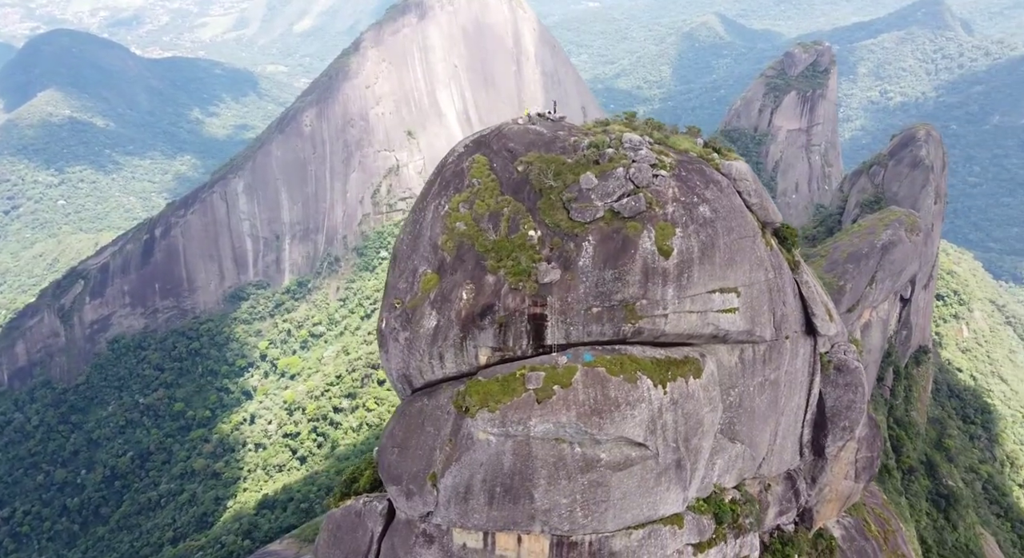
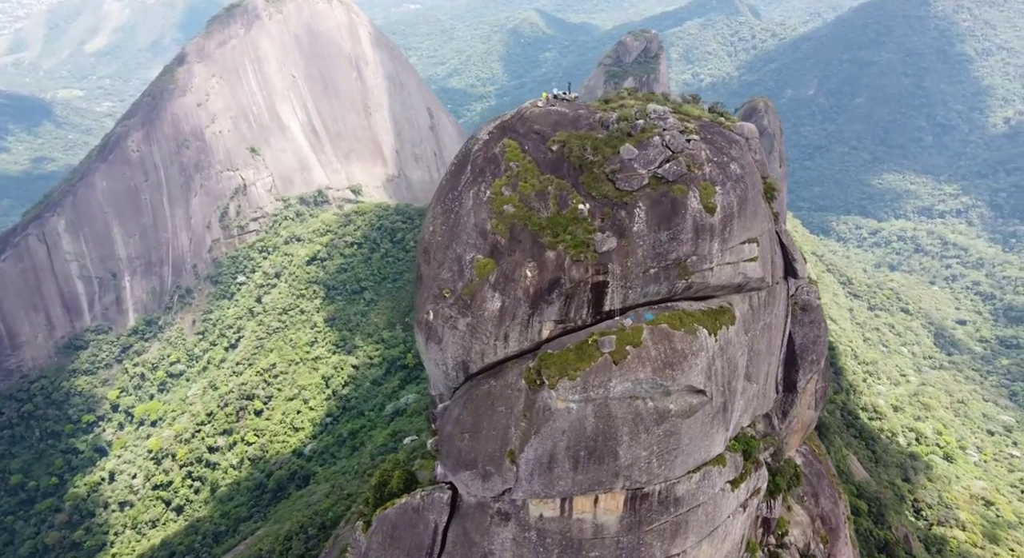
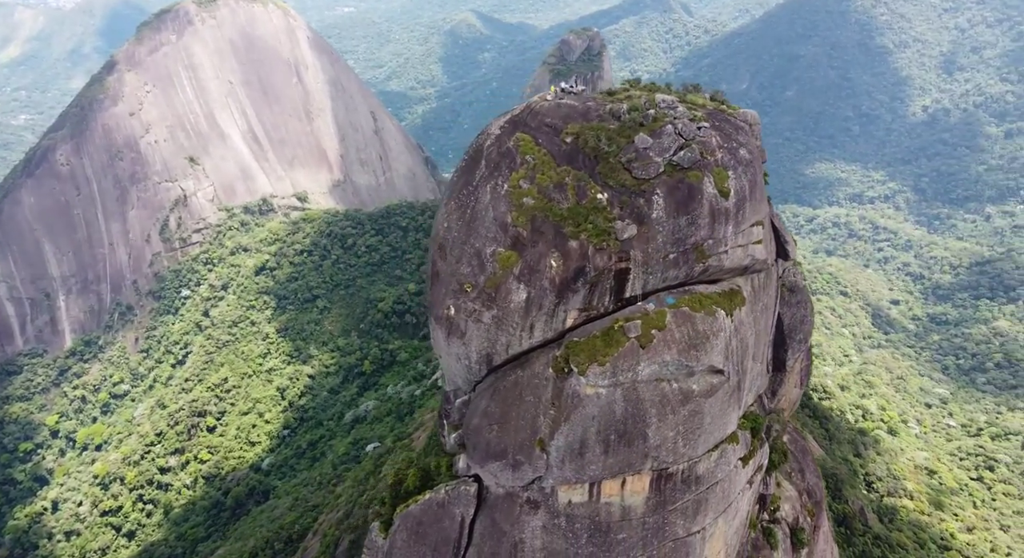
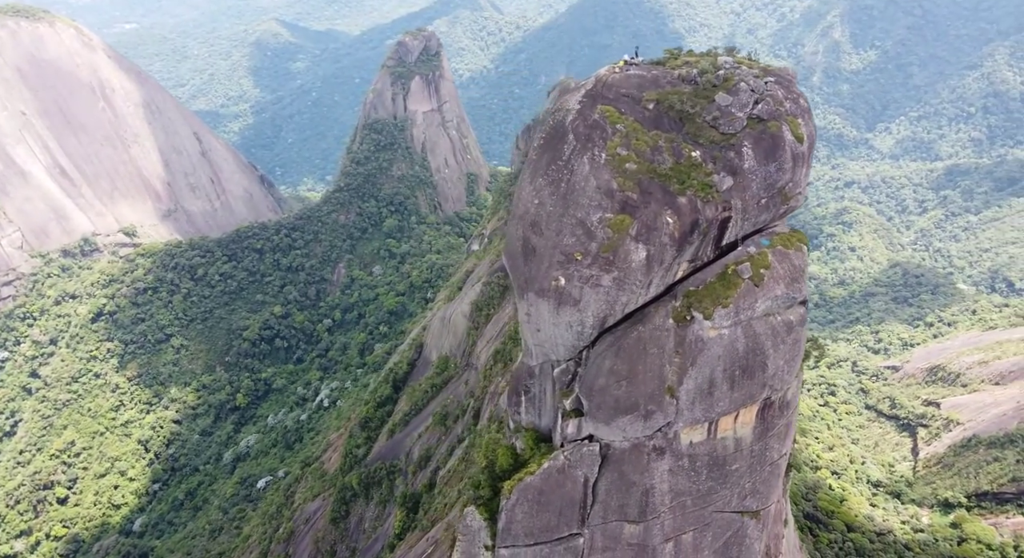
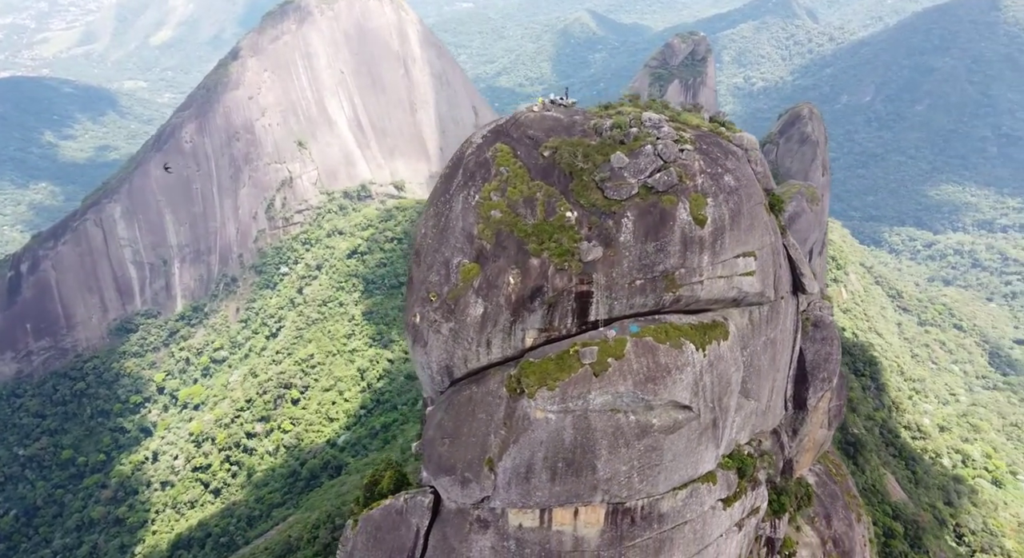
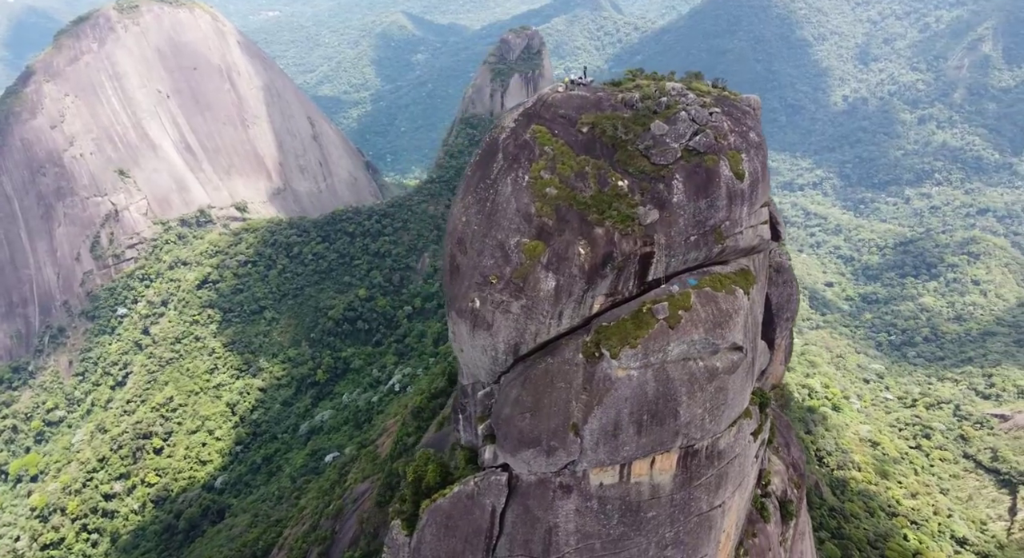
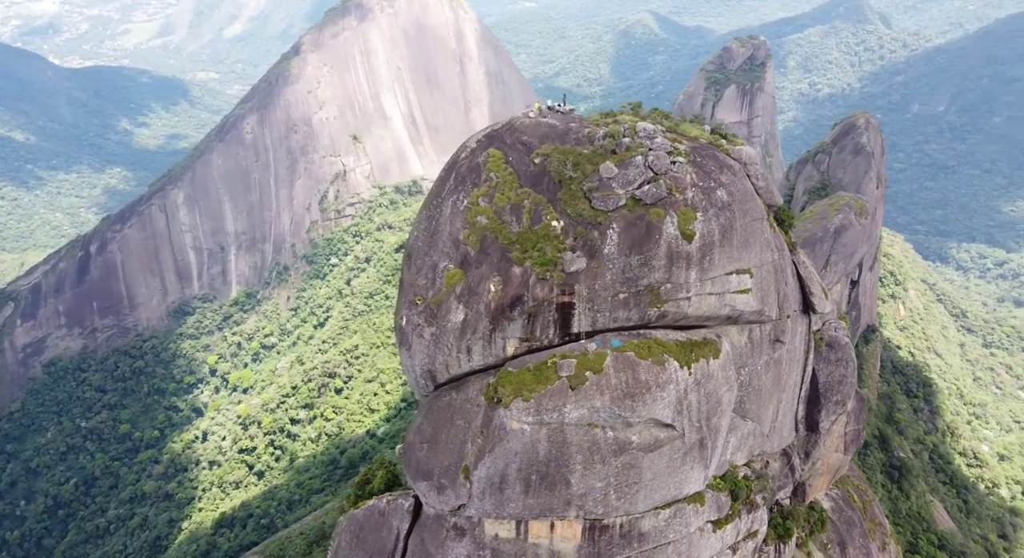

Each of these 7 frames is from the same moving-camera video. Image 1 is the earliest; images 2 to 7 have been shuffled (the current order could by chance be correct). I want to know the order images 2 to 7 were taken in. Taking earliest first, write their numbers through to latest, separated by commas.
7, 5, 2, 3, 6, 4
